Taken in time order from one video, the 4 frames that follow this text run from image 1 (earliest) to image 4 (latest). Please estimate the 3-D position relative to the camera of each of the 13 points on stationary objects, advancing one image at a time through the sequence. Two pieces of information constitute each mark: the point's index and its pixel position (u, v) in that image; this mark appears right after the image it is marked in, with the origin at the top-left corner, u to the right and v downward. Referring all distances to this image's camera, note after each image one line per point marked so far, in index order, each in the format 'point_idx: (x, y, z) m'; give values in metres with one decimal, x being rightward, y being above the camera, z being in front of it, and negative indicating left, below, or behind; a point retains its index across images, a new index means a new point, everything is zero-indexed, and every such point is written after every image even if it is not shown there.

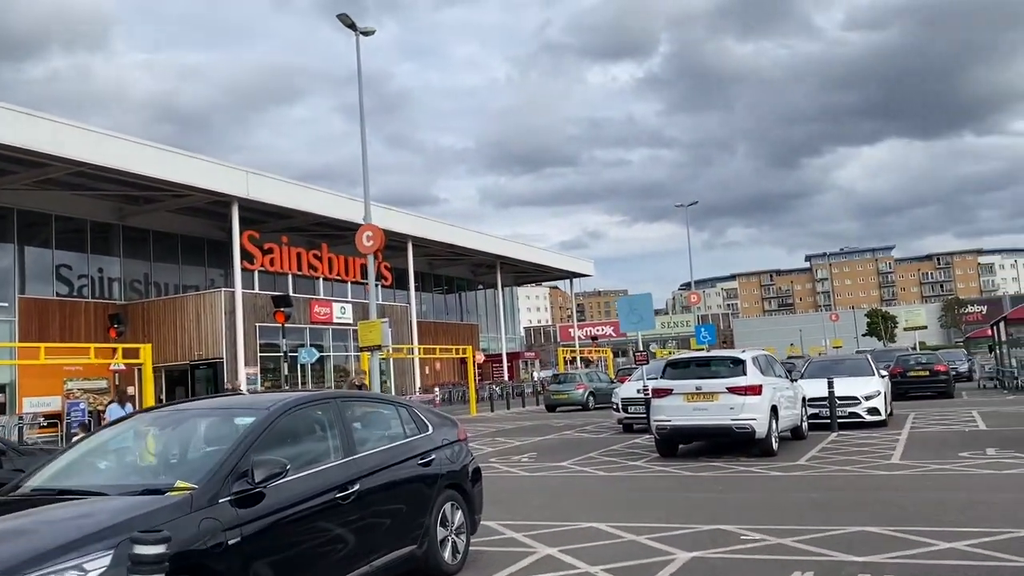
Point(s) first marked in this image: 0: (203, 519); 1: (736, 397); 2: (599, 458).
0: (-1.6, -1.2, +4.6) m
1: (+3.4, -1.7, +13.2) m
2: (+1.5, -2.8, +14.4) m
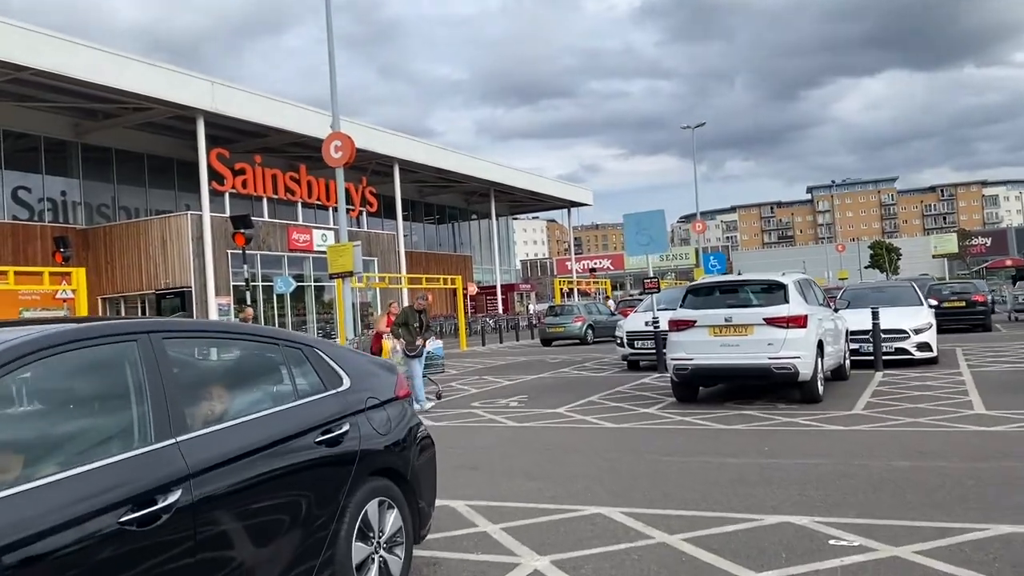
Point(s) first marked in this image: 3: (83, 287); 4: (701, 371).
0: (-1.8, -0.7, +2.0) m
1: (+3.2, -0.5, +10.5) m
2: (+1.3, -1.6, +11.8) m
3: (-8.5, 0.0, +17.2) m
4: (+2.4, -1.0, +10.8) m
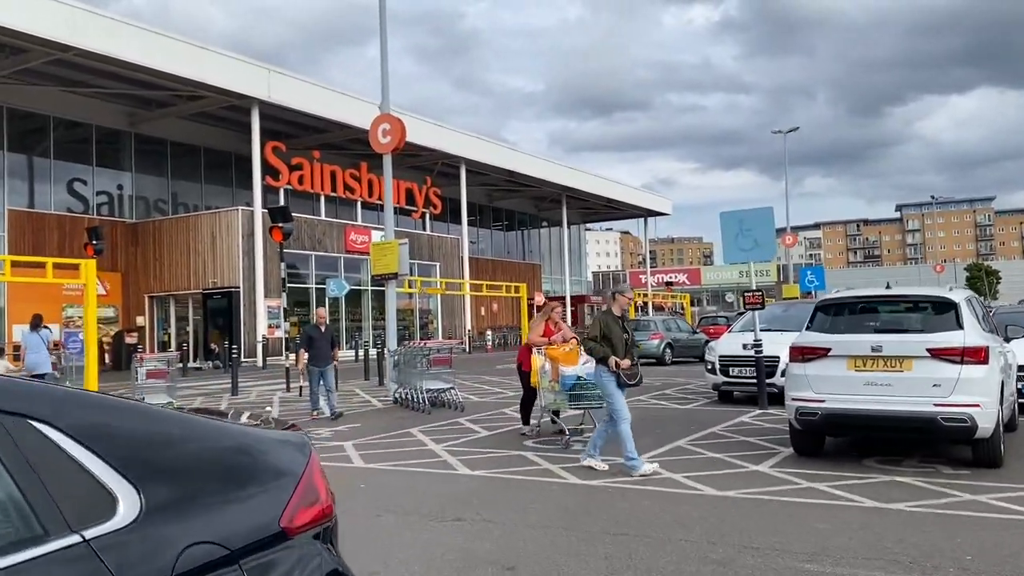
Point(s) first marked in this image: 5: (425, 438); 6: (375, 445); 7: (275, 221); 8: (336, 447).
0: (-1.9, -0.6, -0.5) m
1: (+3.8, -0.7, +7.6) m
2: (+2.0, -1.7, +9.0) m
3: (-7.3, +0.1, +15.2) m
4: (+3.0, -1.2, +7.9) m
5: (-1.1, -1.8, +10.7) m
6: (-1.6, -1.9, +10.2) m
7: (-5.0, +1.4, +18.5) m
8: (-2.1, -1.9, +10.2) m
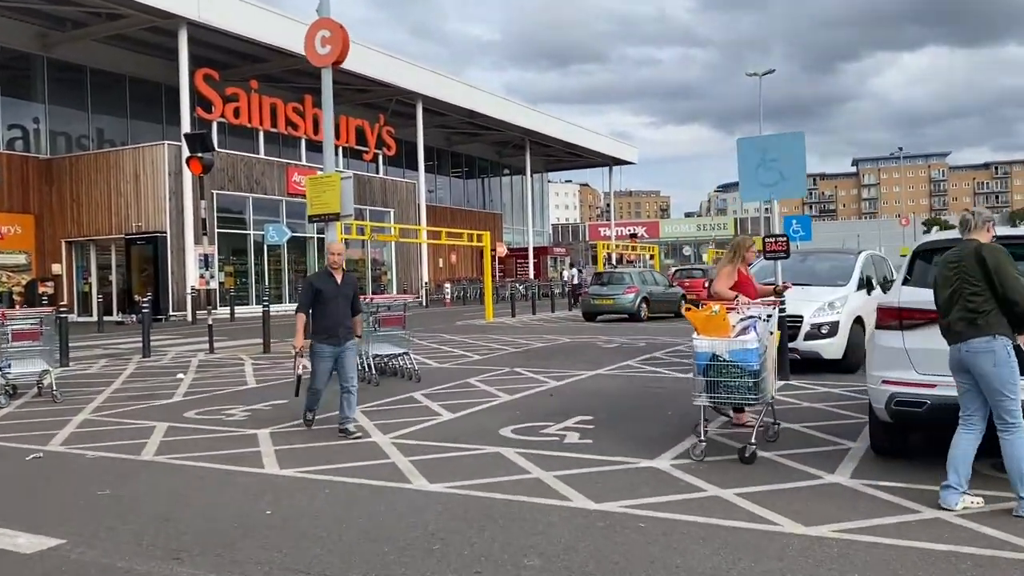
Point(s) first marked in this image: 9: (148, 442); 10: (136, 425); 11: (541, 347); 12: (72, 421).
0: (-1.6, -0.7, -3.1) m
1: (+3.6, -0.3, +5.3) m
2: (+1.8, -1.2, +6.7) m
3: (-7.8, +1.0, +12.3) m
4: (+2.8, -0.8, +5.6) m
5: (-1.3, -1.3, +8.1) m
6: (-1.9, -1.3, +7.7) m
7: (-5.7, +2.5, +15.6) m
8: (-2.3, -1.3, +7.6) m
9: (-3.2, -1.4, +7.7) m
10: (-3.7, -1.4, +8.6) m
11: (+0.4, -1.0, +15.0) m
12: (-4.5, -1.4, +9.0) m
